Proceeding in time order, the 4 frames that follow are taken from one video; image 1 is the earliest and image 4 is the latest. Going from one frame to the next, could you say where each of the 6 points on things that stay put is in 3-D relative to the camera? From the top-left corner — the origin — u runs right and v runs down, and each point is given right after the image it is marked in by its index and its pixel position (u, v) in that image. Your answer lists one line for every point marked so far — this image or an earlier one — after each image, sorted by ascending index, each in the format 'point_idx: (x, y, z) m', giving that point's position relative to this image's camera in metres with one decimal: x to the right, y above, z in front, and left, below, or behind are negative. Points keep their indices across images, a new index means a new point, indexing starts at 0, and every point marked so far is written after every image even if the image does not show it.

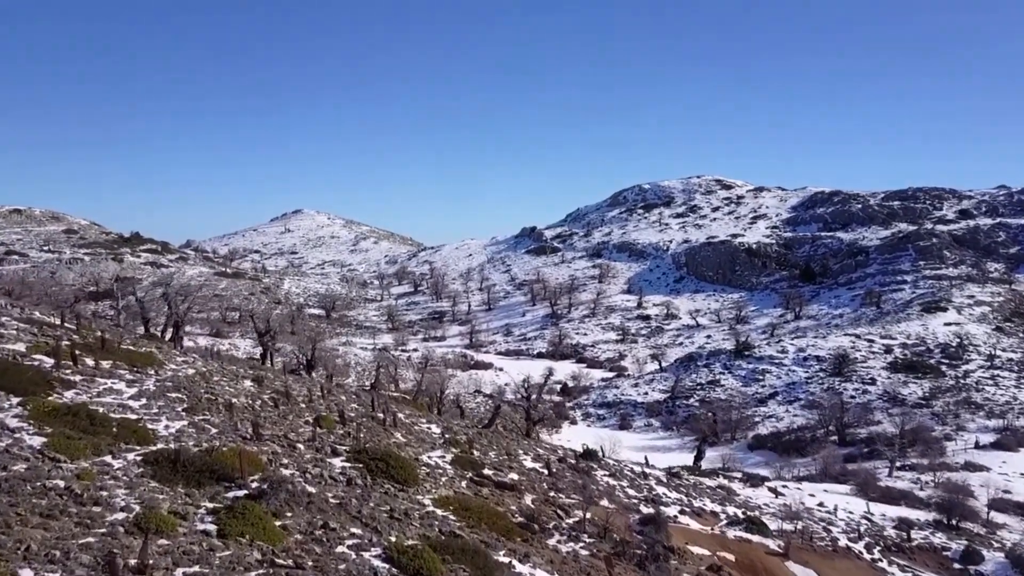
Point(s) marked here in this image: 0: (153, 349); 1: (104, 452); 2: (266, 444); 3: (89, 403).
0: (-9.5, -1.6, +15.9) m
1: (-5.9, -2.4, +8.7) m
2: (-4.5, -2.9, +11.1) m
3: (-7.3, -2.0, +10.4) m
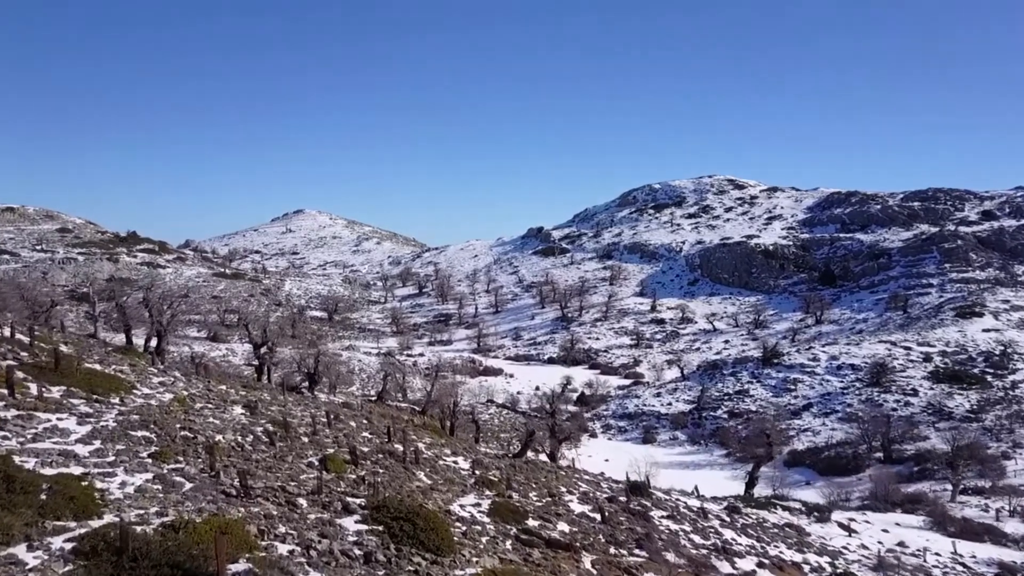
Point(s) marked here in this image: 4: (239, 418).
0: (-8.5, -1.7, +13.2) m
1: (-4.9, -2.5, +6.0) m
2: (-3.5, -3.0, +8.4) m
3: (-6.3, -2.1, +7.7) m
4: (-5.2, -2.5, +11.6) m
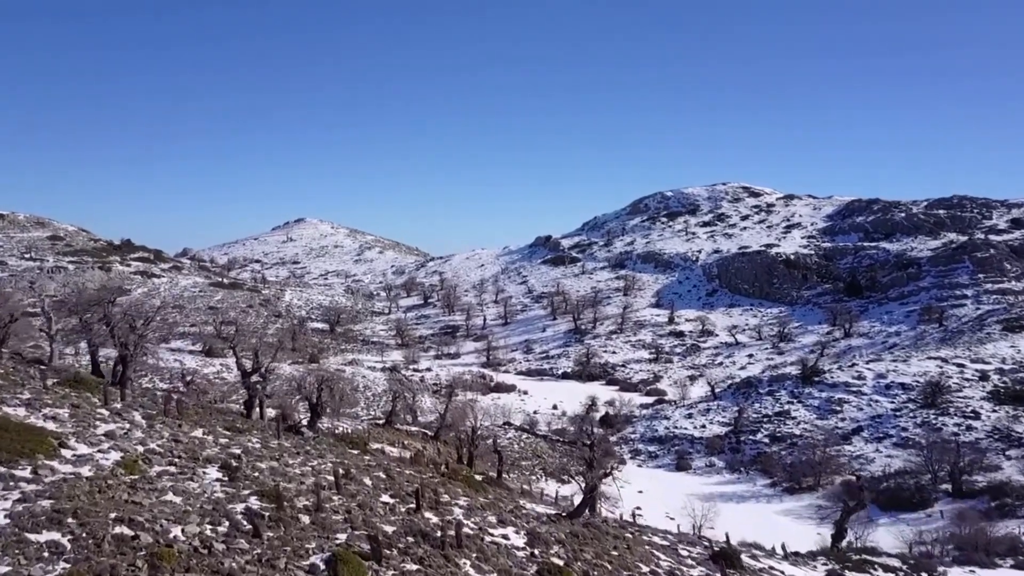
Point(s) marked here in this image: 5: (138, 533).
0: (-7.3, -2.0, +9.8) m
1: (-3.8, -2.6, +2.6) m
2: (-2.4, -3.2, +5.0) m
3: (-5.2, -2.3, +4.3) m
4: (-4.1, -2.7, +8.2) m
5: (-4.0, -2.6, +6.5) m
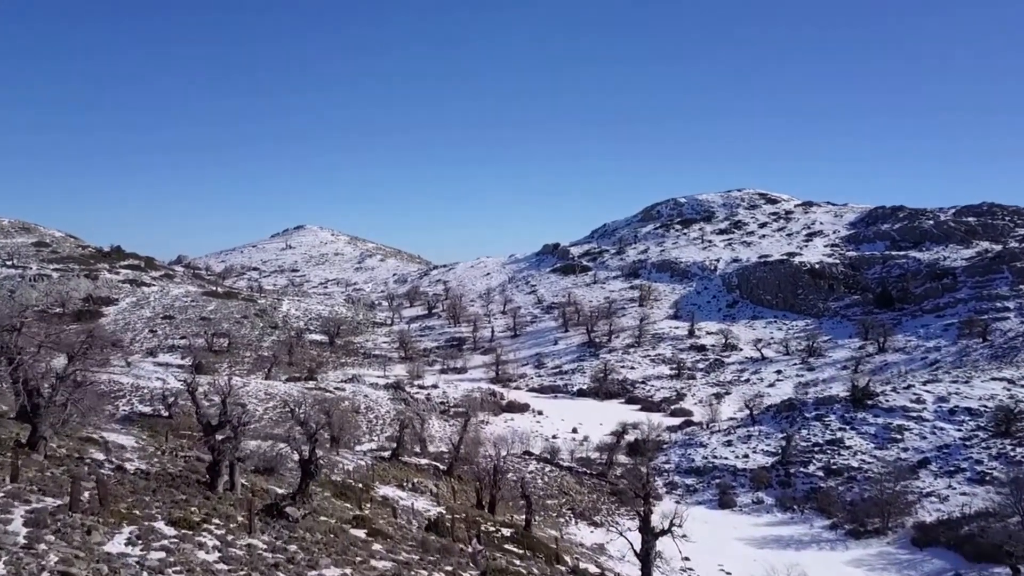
0: (-6.2, -2.3, +5.9) m
1: (-2.6, -2.8, -1.4) m
2: (-1.2, -3.4, +1.0) m
3: (-4.0, -2.5, +0.4) m
4: (-2.9, -3.0, +4.2) m
5: (-2.9, -2.9, +2.5) m
